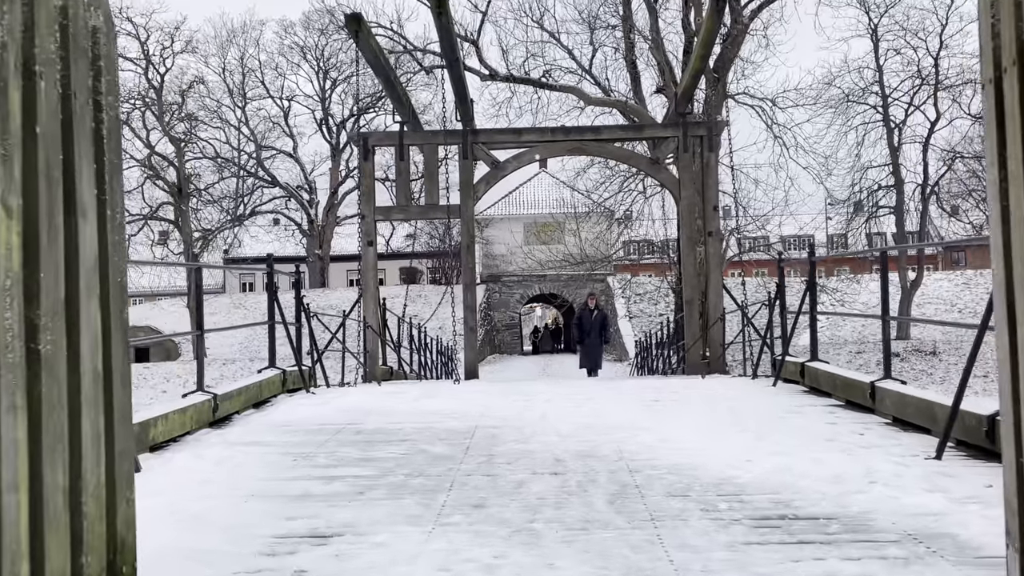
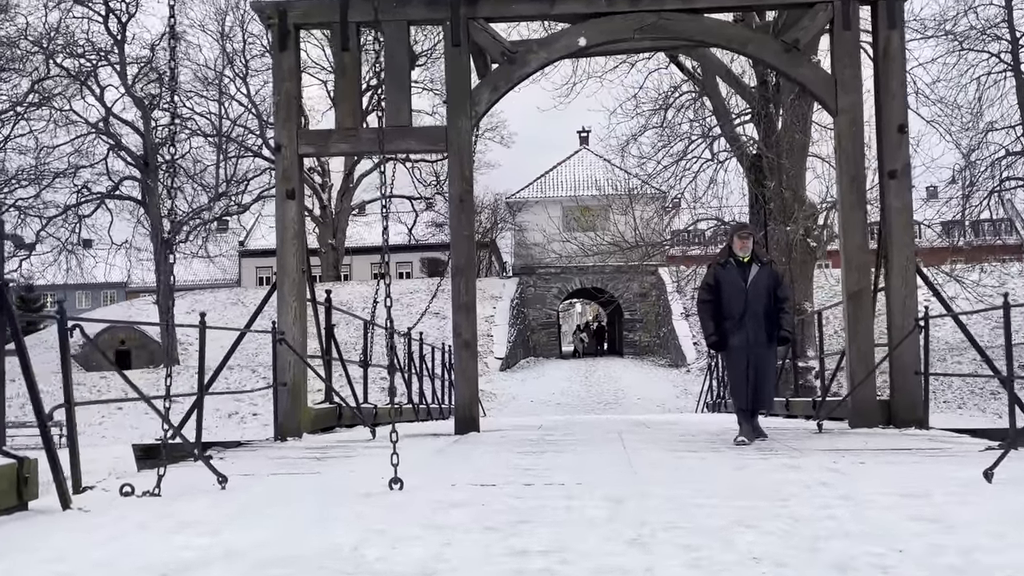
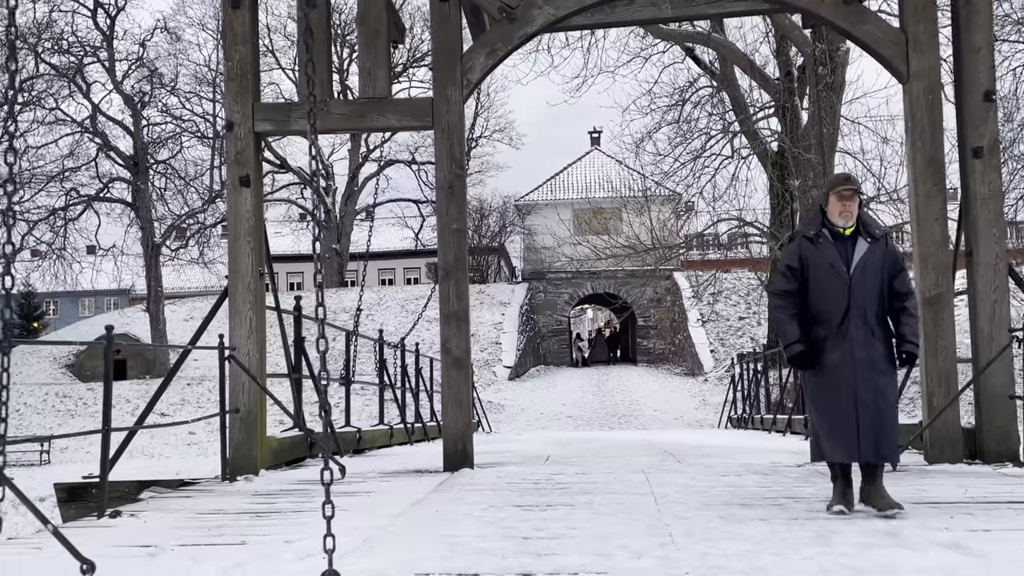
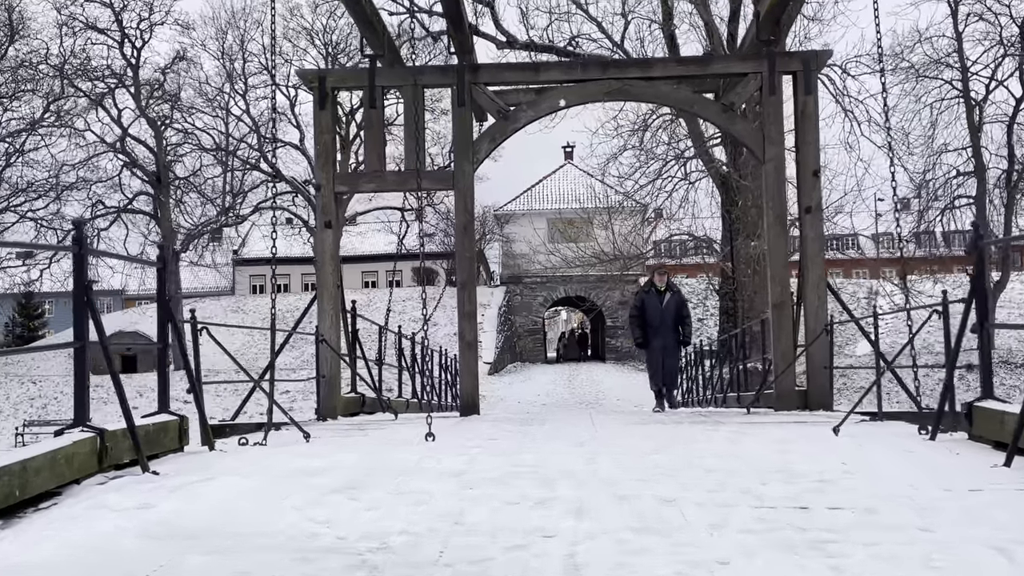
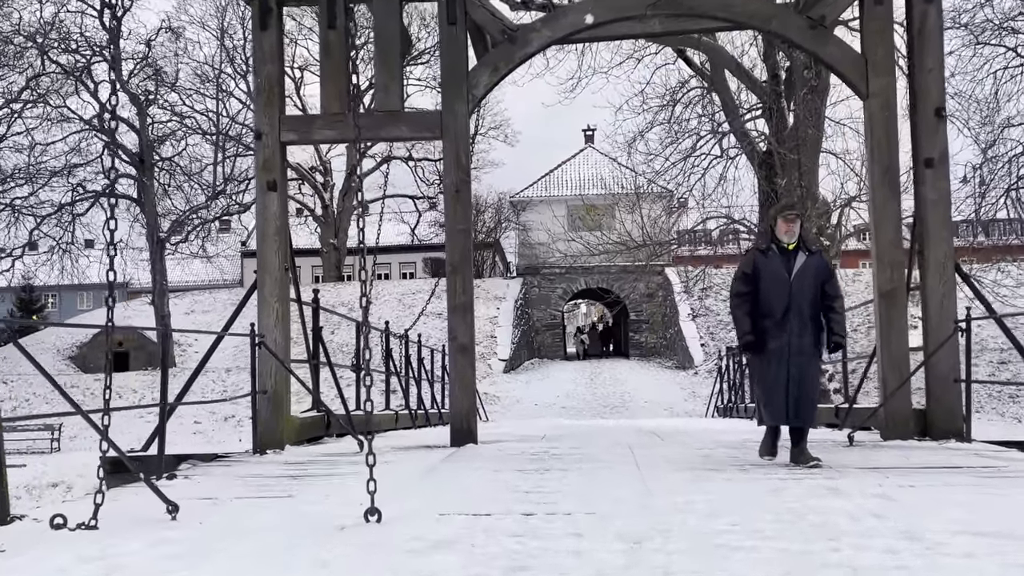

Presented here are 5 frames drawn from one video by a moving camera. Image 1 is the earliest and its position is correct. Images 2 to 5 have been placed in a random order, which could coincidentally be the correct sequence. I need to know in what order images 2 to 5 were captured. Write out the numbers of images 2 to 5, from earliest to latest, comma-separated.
4, 2, 5, 3
